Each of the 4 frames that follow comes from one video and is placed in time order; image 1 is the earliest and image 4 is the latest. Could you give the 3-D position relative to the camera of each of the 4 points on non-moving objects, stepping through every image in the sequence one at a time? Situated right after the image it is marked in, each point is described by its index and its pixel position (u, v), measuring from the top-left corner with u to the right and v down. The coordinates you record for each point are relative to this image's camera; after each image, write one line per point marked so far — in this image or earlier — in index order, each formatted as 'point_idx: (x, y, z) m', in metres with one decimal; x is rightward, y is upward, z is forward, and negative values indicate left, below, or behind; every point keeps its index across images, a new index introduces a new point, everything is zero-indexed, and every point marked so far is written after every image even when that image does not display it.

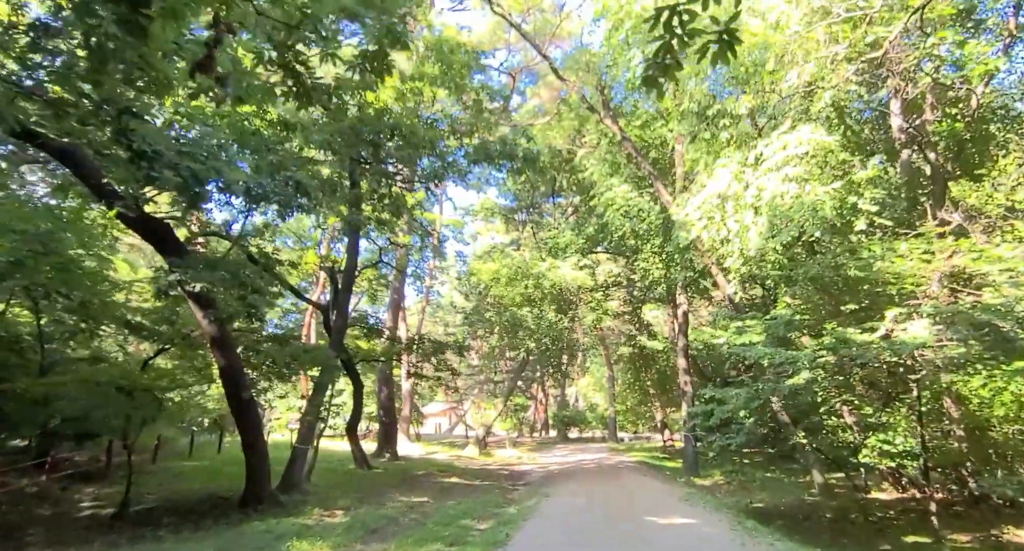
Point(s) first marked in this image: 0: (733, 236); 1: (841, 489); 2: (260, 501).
0: (+3.9, +0.7, +10.5) m
1: (+7.0, -4.6, +12.9) m
2: (-4.5, -4.0, +10.7) m
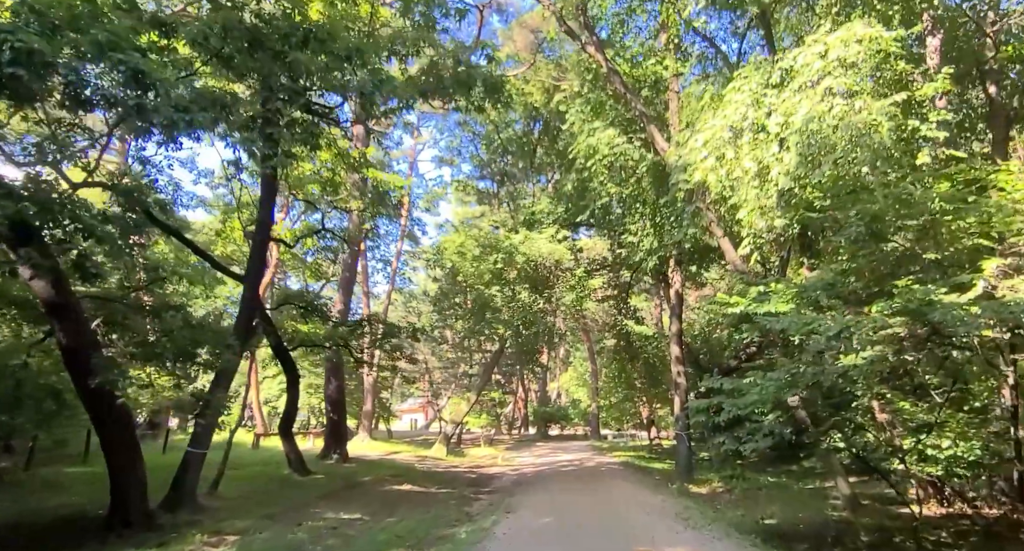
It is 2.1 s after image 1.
0: (+3.2, +1.3, +8.1) m
1: (+6.3, -4.0, +10.6) m
2: (-5.2, -3.3, +8.1) m
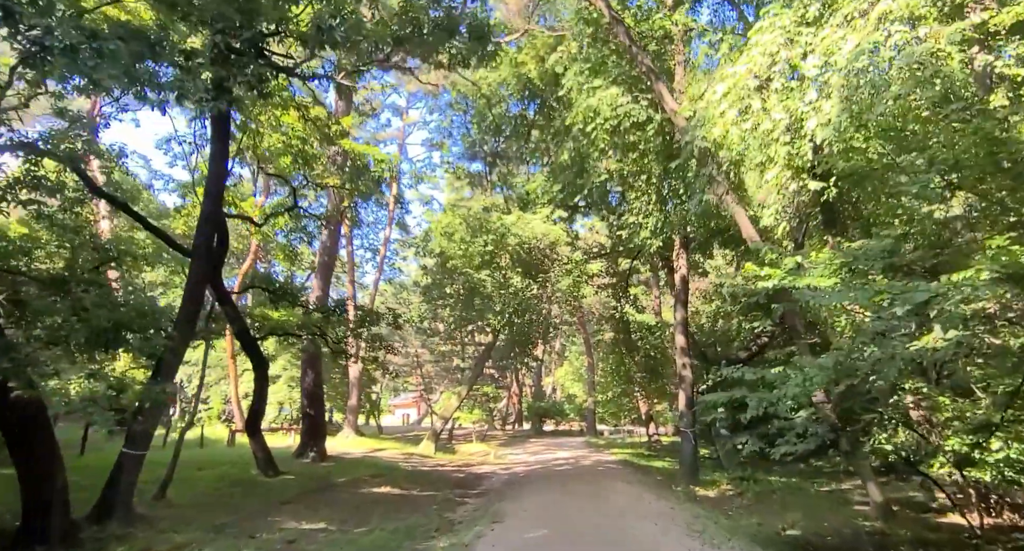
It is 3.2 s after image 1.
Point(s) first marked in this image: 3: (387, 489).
0: (+3.1, +1.6, +6.9) m
1: (+6.1, -3.6, +9.4) m
2: (-5.3, -3.0, +6.8) m
3: (-2.6, -4.5, +12.7) m
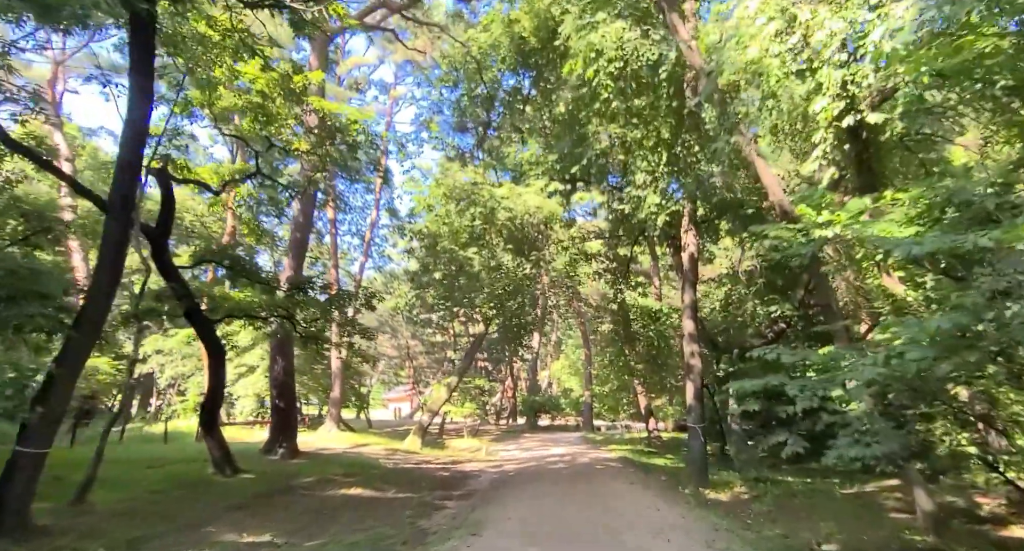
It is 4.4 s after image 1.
0: (+2.9, +2.0, +5.4) m
1: (+5.9, -3.2, +8.0) m
2: (-5.5, -2.5, +5.4) m
3: (-2.8, -4.0, +11.3) m
